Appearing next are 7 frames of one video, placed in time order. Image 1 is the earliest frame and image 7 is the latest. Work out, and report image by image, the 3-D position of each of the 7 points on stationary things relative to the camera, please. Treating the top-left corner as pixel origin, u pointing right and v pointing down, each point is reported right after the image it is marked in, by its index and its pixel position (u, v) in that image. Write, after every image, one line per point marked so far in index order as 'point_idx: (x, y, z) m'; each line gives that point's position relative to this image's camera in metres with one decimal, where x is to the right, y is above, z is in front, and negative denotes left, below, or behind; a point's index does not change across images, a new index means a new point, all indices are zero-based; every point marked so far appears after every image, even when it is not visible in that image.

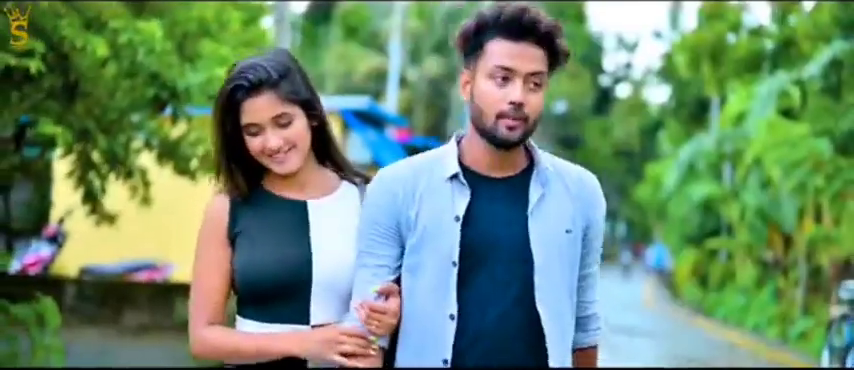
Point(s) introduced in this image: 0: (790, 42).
0: (+3.7, +1.5, +13.2) m
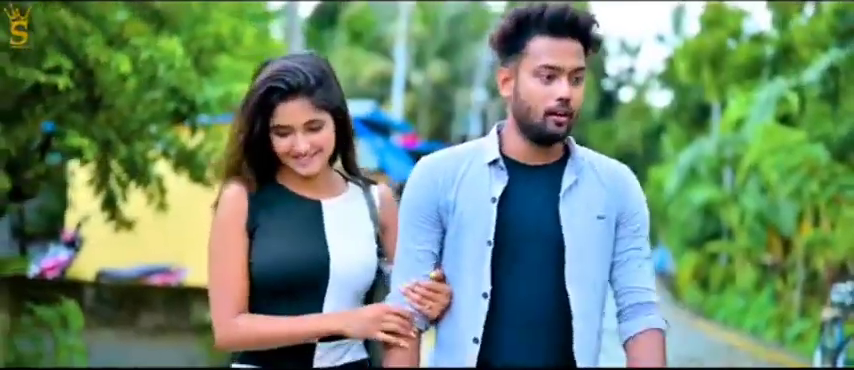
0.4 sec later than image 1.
0: (+3.7, +1.4, +13.5) m
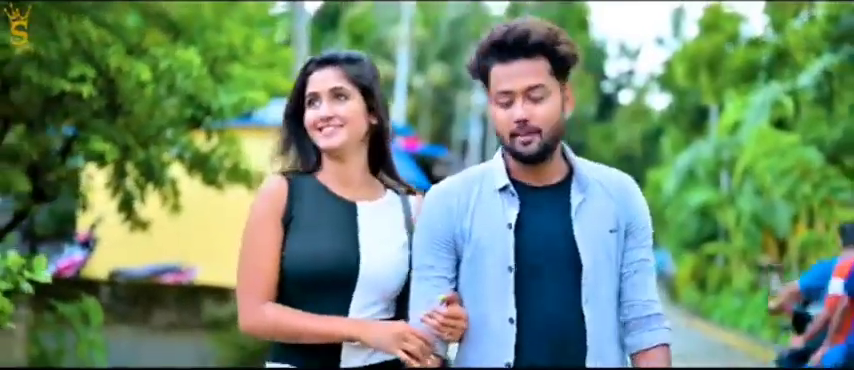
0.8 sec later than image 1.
0: (+3.7, +1.4, +13.8) m
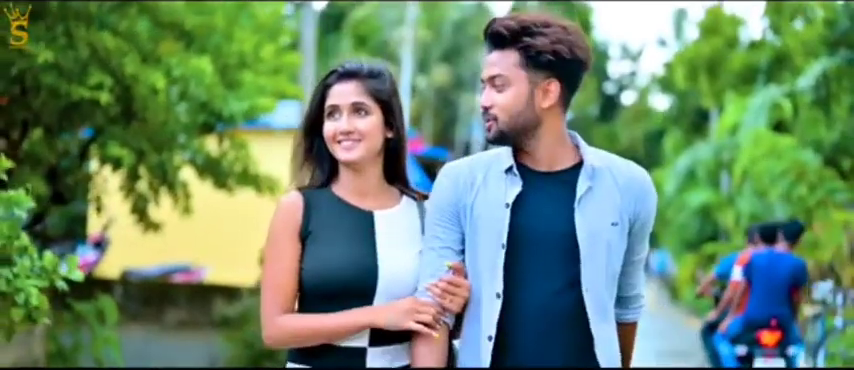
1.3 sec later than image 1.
0: (+3.8, +1.4, +14.0) m
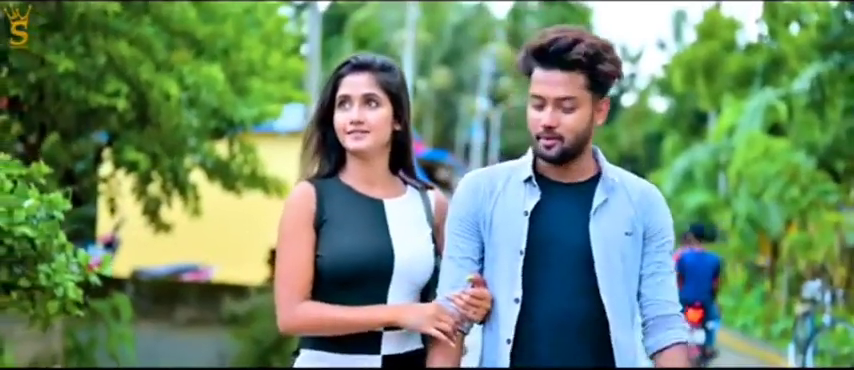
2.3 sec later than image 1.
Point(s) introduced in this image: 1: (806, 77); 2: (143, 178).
0: (+3.8, +1.3, +14.3) m
1: (+3.6, +1.0, +12.7) m
2: (-1.8, 0.0, +8.6) m
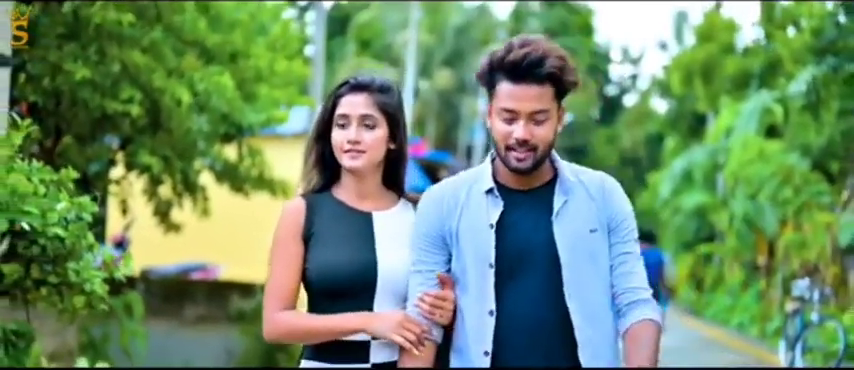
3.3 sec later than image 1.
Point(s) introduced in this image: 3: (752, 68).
0: (+3.8, +1.3, +14.6) m
1: (+3.7, +1.0, +13.0) m
2: (-1.8, 0.0, +8.9) m
3: (+3.8, +1.4, +15.7) m
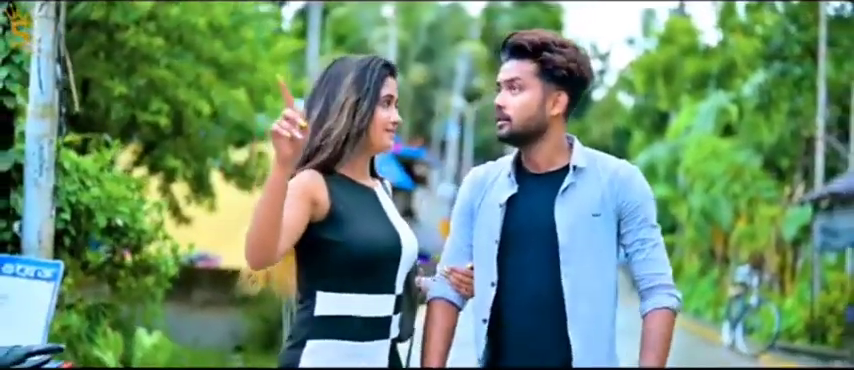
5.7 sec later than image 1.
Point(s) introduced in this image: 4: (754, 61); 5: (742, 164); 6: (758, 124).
0: (+3.6, +1.4, +15.8) m
1: (+3.4, +1.1, +14.3) m
2: (-2.0, +0.1, +10.0) m
3: (+3.5, +1.4, +16.9) m
4: (+3.5, +1.3, +14.5) m
5: (+3.8, +0.2, +16.4) m
6: (+3.6, +0.6, +15.1) m
